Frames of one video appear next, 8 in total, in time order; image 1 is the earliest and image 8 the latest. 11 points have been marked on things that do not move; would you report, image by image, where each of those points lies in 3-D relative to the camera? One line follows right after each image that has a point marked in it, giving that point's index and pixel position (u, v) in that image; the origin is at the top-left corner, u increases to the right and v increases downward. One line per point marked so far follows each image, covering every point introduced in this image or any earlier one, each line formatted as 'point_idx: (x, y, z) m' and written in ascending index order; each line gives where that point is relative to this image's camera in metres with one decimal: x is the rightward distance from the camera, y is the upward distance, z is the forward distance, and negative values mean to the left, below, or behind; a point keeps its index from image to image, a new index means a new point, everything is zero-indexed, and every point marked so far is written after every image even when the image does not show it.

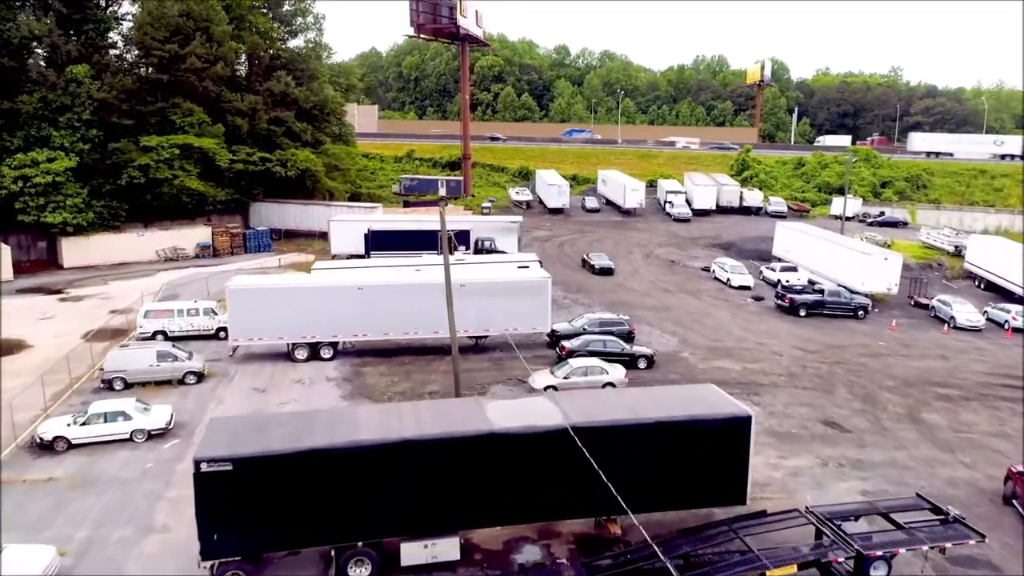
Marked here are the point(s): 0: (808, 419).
0: (+7.0, -3.1, +18.7) m
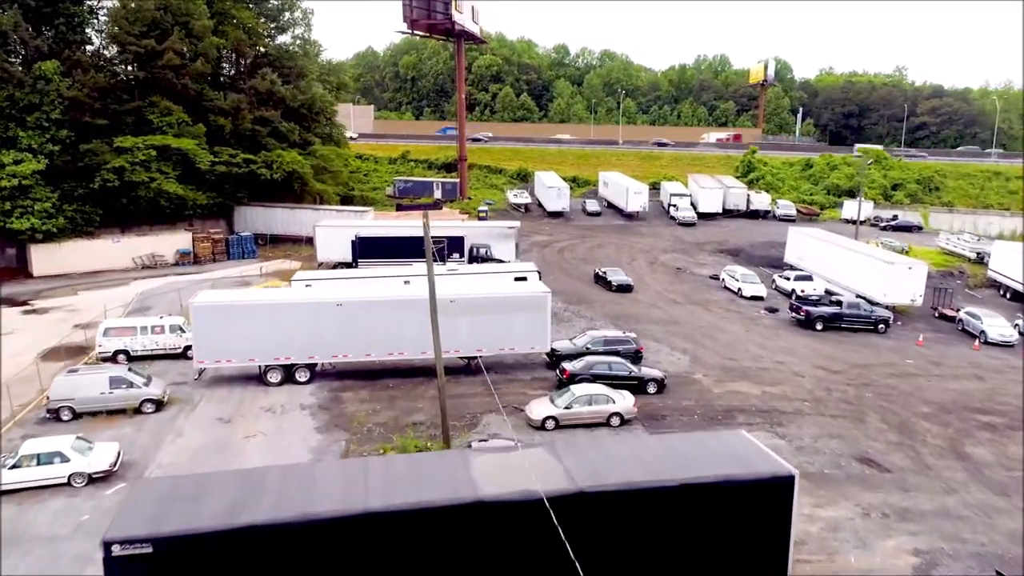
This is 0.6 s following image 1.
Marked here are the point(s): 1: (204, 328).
0: (+6.8, -3.5, +16.6) m
1: (-7.5, -1.0, +19.4) m
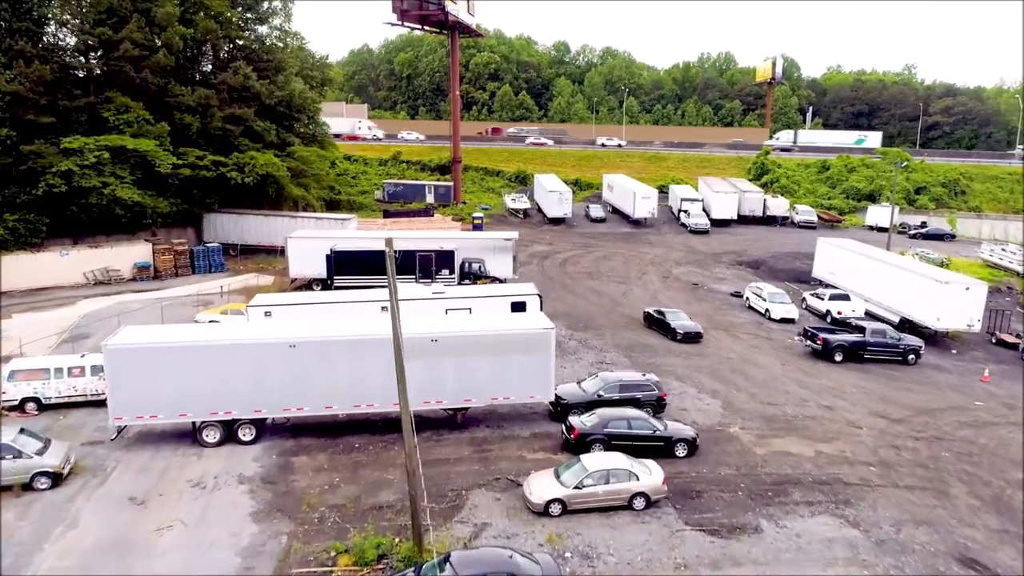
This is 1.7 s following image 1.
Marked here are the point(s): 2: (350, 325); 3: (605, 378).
0: (+6.7, -4.2, +12.7) m
1: (-7.6, -1.7, +15.5) m
2: (-3.5, -0.8, +17.4) m
3: (+2.2, -2.1, +18.2) m
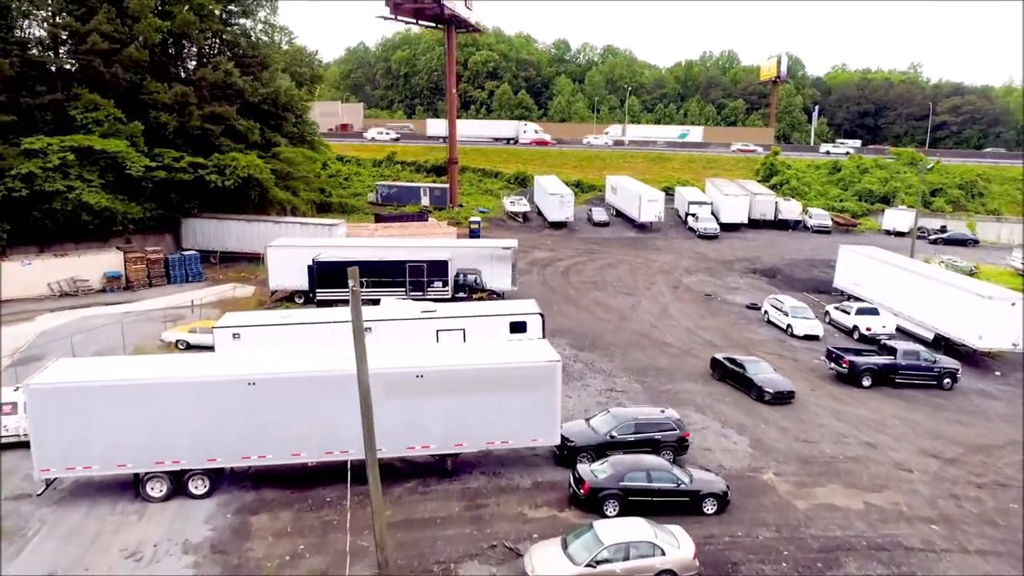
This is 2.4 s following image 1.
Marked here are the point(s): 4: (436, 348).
0: (+6.7, -4.7, +10.3) m
1: (-7.6, -2.2, +13.1) m
2: (-3.6, -1.3, +15.0) m
3: (+2.1, -2.5, +15.8) m
4: (-1.5, -1.2, +15.8) m
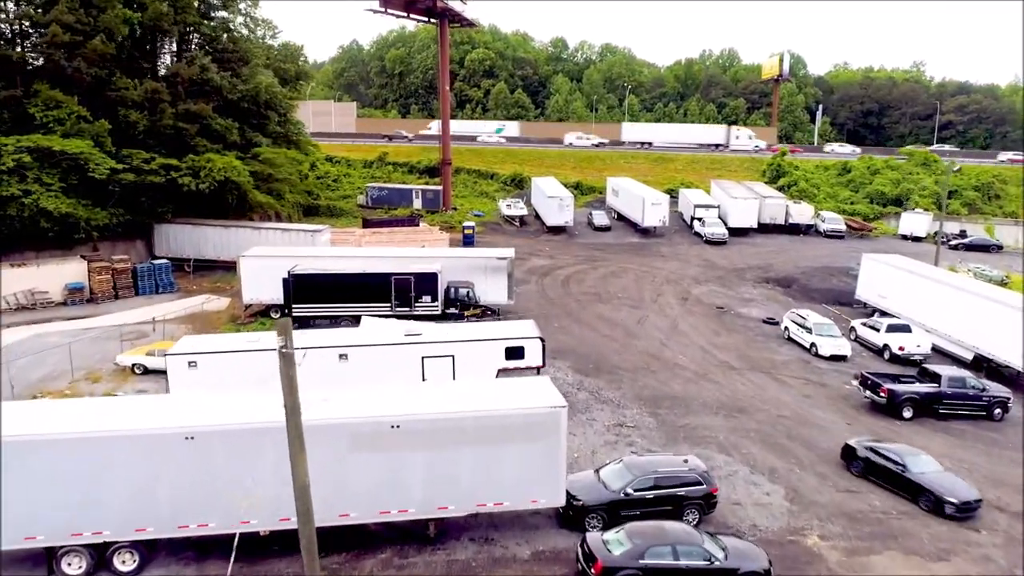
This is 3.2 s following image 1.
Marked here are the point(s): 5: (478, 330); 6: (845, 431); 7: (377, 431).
0: (+6.7, -5.2, +7.9) m
1: (-7.7, -2.7, +10.7) m
2: (-3.6, -1.7, +12.5) m
3: (+2.1, -3.0, +13.3) m
4: (-1.6, -1.6, +13.4) m
5: (-0.8, -1.0, +18.4) m
6: (+7.5, -3.2, +17.9) m
7: (-1.9, -2.0, +11.4) m
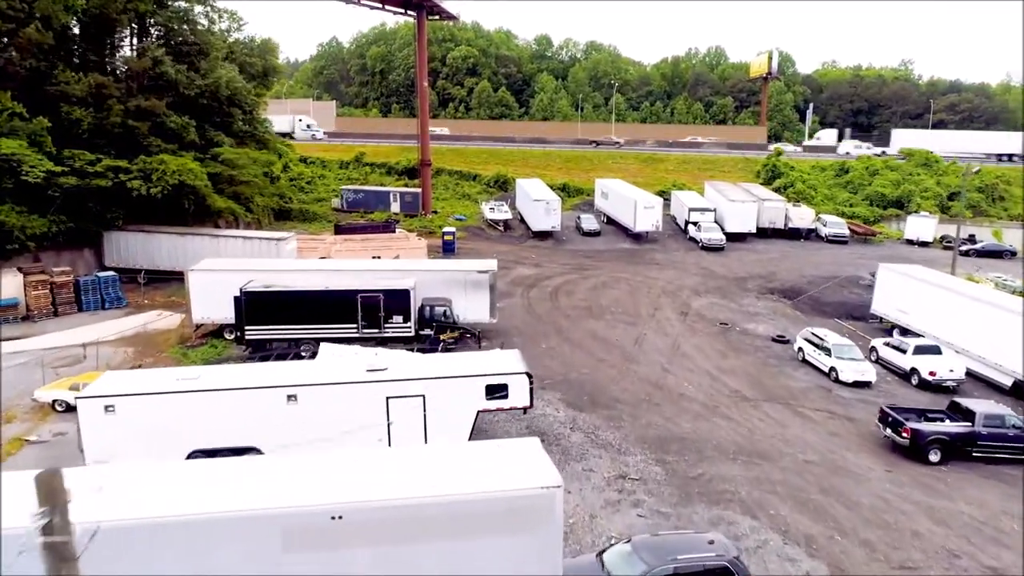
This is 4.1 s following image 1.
0: (+6.5, -5.6, +5.3) m
1: (-7.9, -3.2, +7.8) m
2: (-3.9, -2.2, +9.7) m
3: (+1.8, -3.5, +10.6) m
4: (-1.8, -2.2, +10.6) m
5: (-1.1, -1.5, +15.7) m
6: (+7.1, -3.7, +15.3) m
7: (-2.2, -2.6, +8.7) m
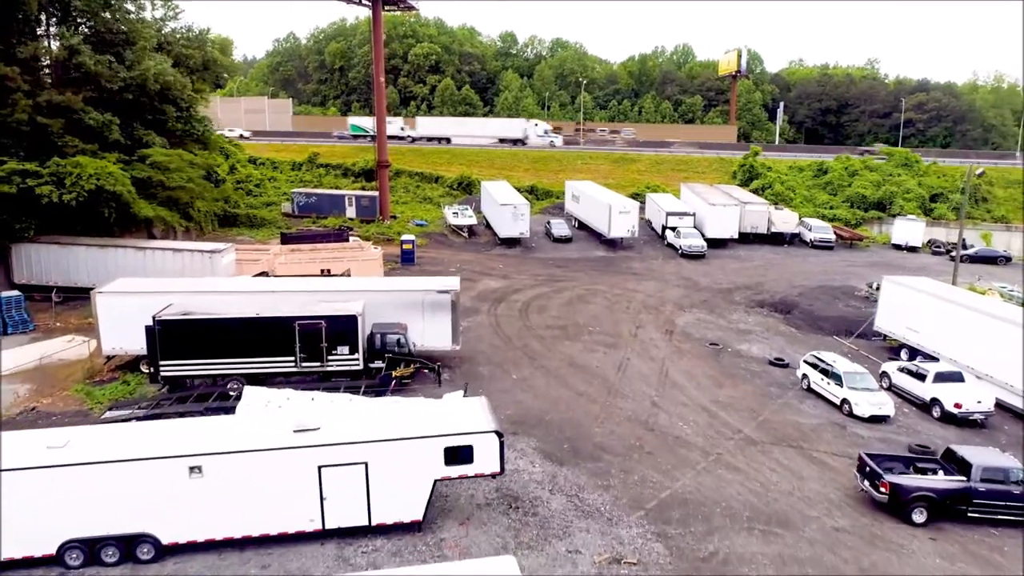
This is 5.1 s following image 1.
0: (+6.5, -6.1, +2.5) m
1: (-8.1, -3.8, +4.4) m
2: (-4.2, -2.8, +6.5) m
3: (+1.5, -4.0, +7.7) m
4: (-2.2, -2.7, +7.4) m
5: (-1.7, -2.0, +12.5) m
6: (+6.6, -4.2, +12.5) m
7: (-2.4, -3.1, +5.5) m
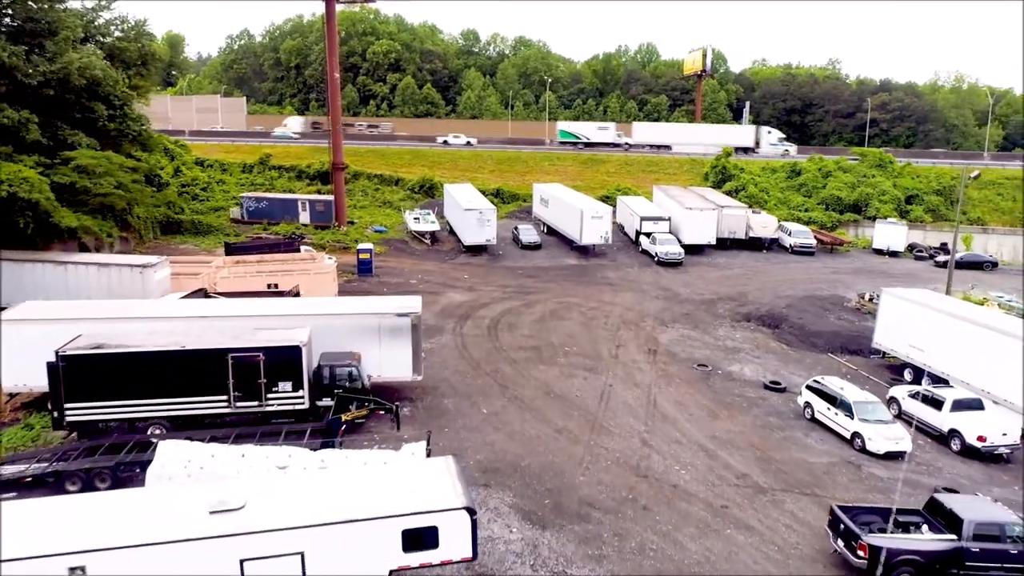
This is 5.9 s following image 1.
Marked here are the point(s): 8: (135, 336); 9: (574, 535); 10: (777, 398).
0: (+6.6, -6.6, +0.4) m
1: (-8.0, -4.4, +1.6) m
2: (-4.2, -3.4, +3.9) m
3: (+1.4, -4.5, +5.3) m
4: (-2.2, -3.2, +5.0) m
5: (-2.0, -2.5, +10.1) m
6: (+6.3, -4.6, +10.4) m
7: (-2.4, -3.6, +3.0) m
8: (-7.5, -0.8, +15.7) m
9: (+1.0, -3.8, +12.4) m
10: (+6.4, -2.6, +19.4) m
